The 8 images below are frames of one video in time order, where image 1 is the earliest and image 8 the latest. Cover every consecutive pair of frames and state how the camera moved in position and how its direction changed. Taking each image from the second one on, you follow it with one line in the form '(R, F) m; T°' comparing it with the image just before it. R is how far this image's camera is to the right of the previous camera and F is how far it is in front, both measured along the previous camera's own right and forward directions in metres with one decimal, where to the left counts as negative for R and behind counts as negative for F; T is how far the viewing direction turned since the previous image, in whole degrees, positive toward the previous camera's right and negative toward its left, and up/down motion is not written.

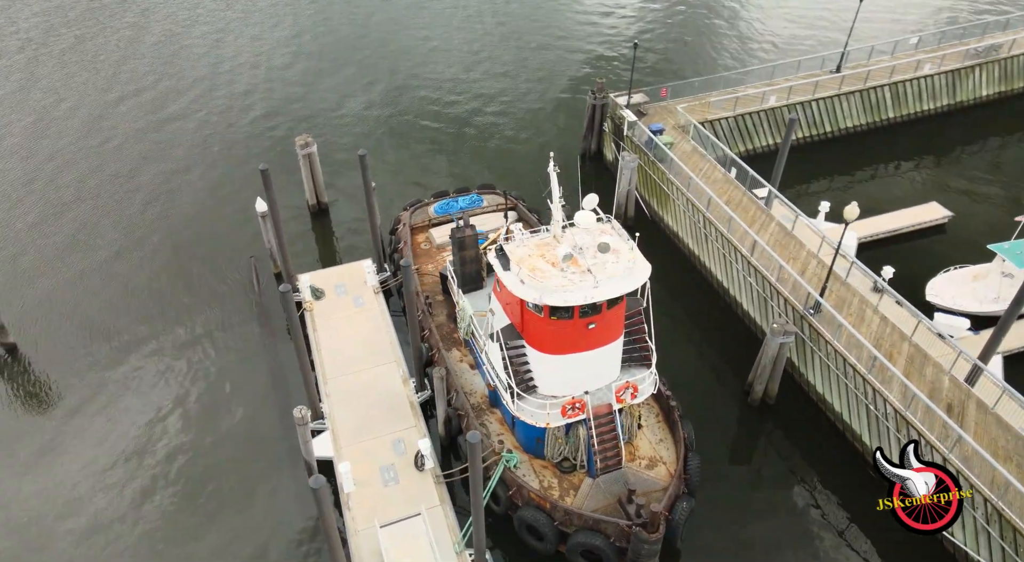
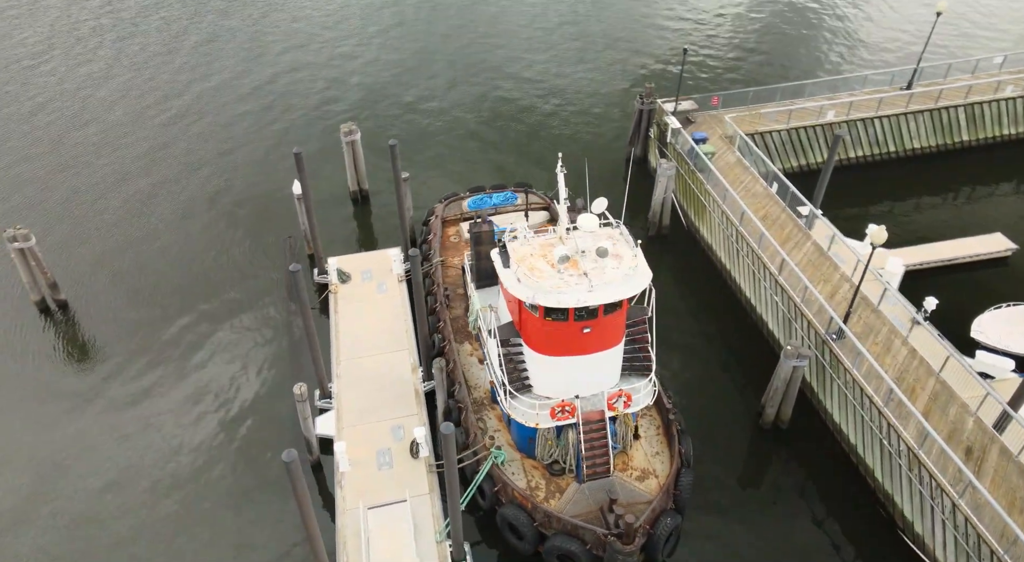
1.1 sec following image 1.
(+2.3, 0.0) m; -6°
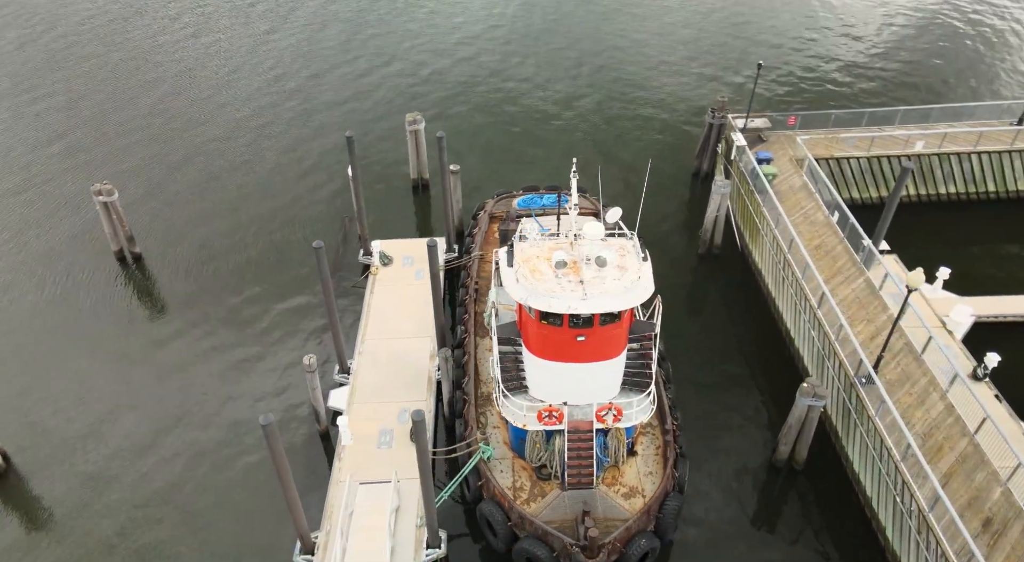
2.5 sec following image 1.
(+3.3, 0.0) m; -9°
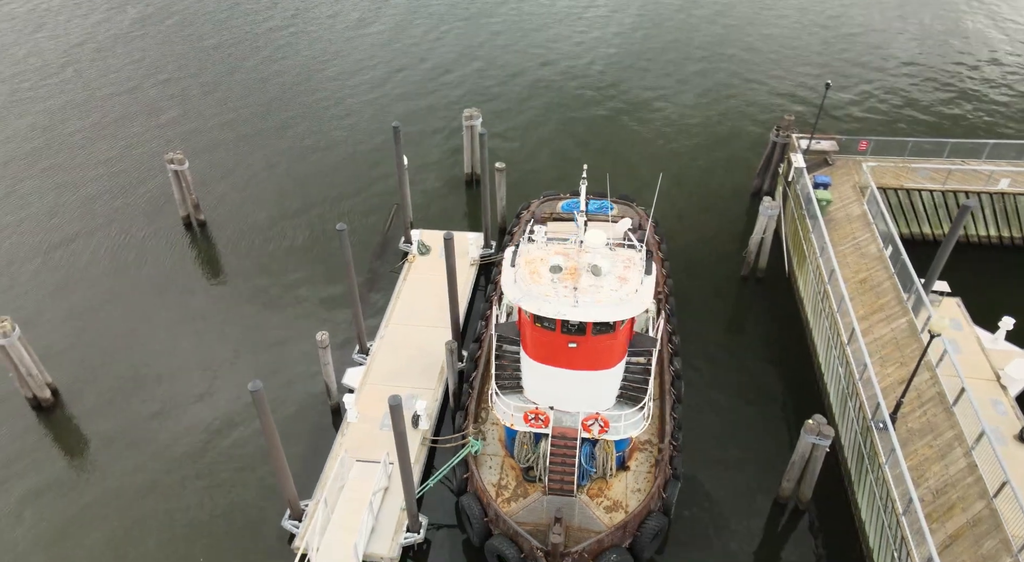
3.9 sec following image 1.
(+3.1, 0.0) m; -8°
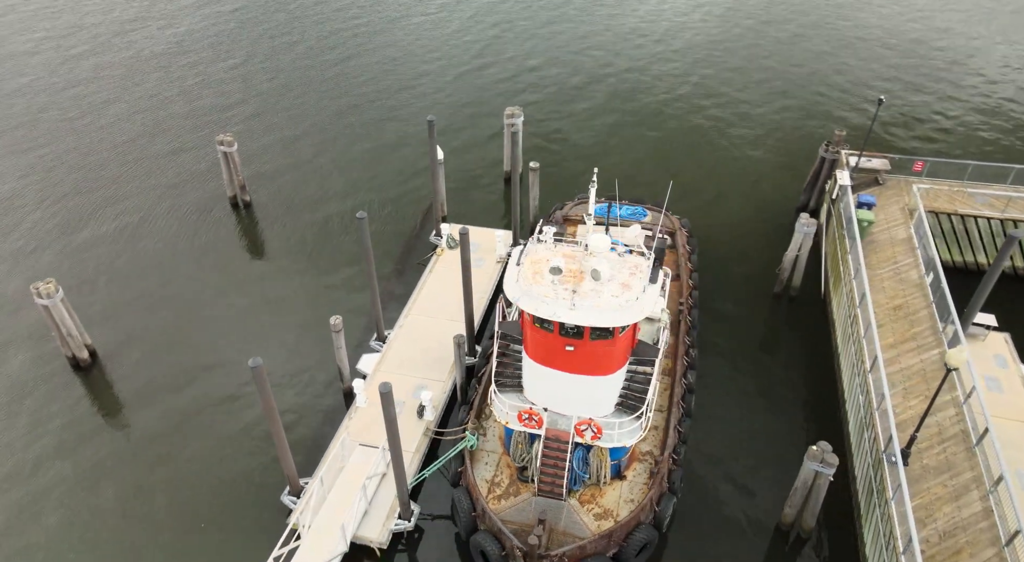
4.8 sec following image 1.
(+2.1, +0.1) m; -6°
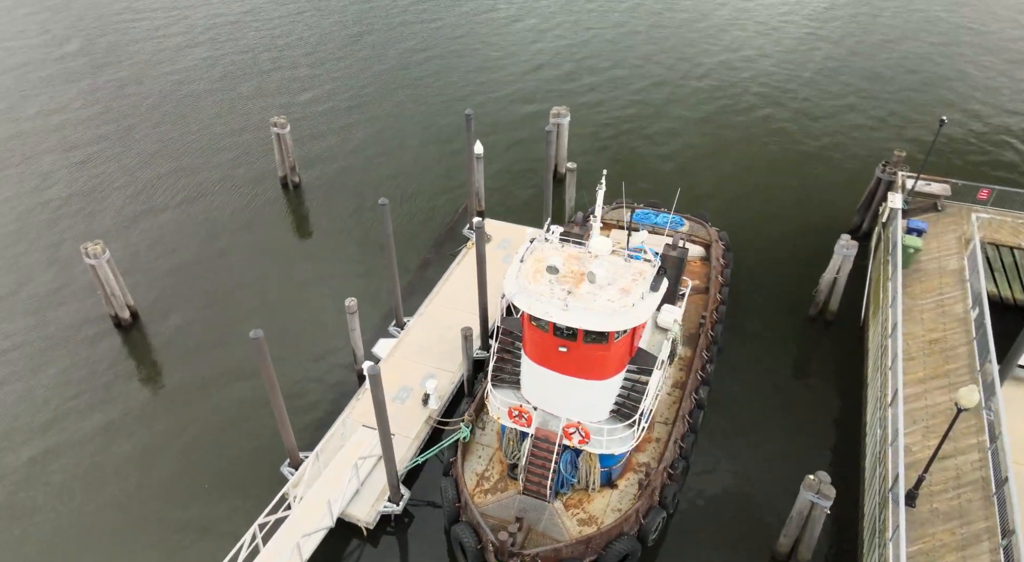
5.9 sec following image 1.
(+2.4, +0.2) m; -6°
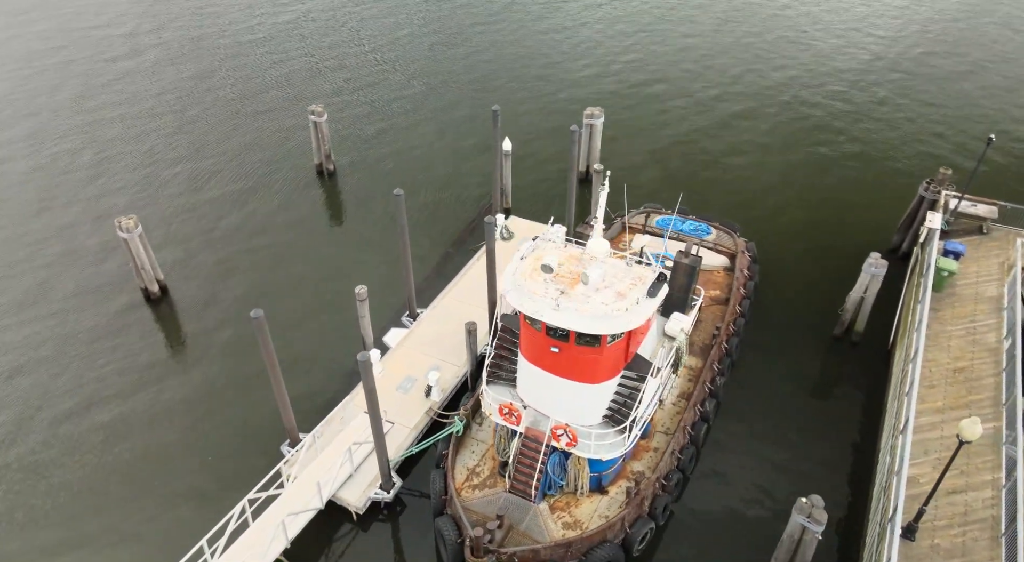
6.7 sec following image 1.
(+1.9, +0.2) m; -5°
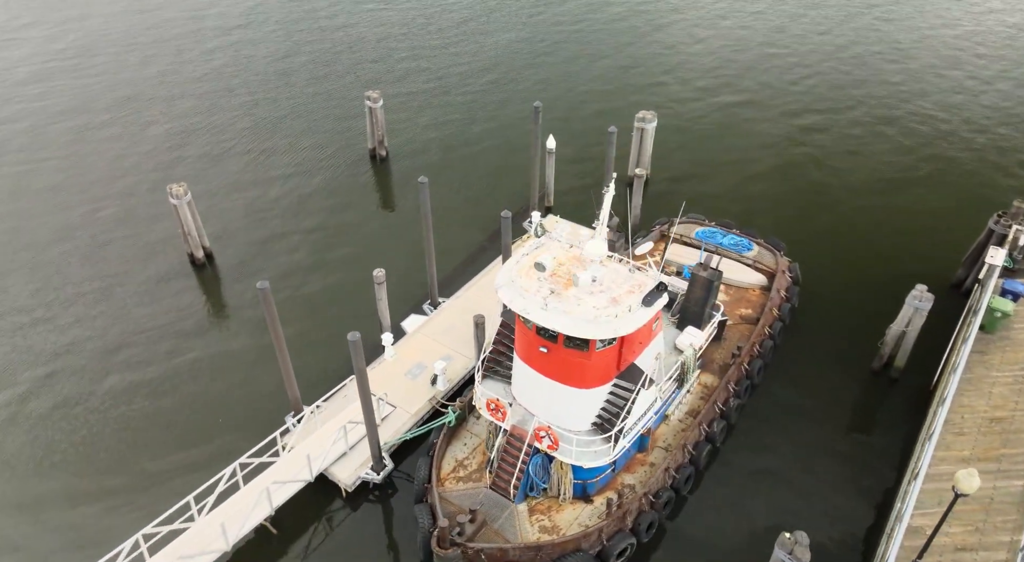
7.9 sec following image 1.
(+2.7, +0.5) m; -7°
